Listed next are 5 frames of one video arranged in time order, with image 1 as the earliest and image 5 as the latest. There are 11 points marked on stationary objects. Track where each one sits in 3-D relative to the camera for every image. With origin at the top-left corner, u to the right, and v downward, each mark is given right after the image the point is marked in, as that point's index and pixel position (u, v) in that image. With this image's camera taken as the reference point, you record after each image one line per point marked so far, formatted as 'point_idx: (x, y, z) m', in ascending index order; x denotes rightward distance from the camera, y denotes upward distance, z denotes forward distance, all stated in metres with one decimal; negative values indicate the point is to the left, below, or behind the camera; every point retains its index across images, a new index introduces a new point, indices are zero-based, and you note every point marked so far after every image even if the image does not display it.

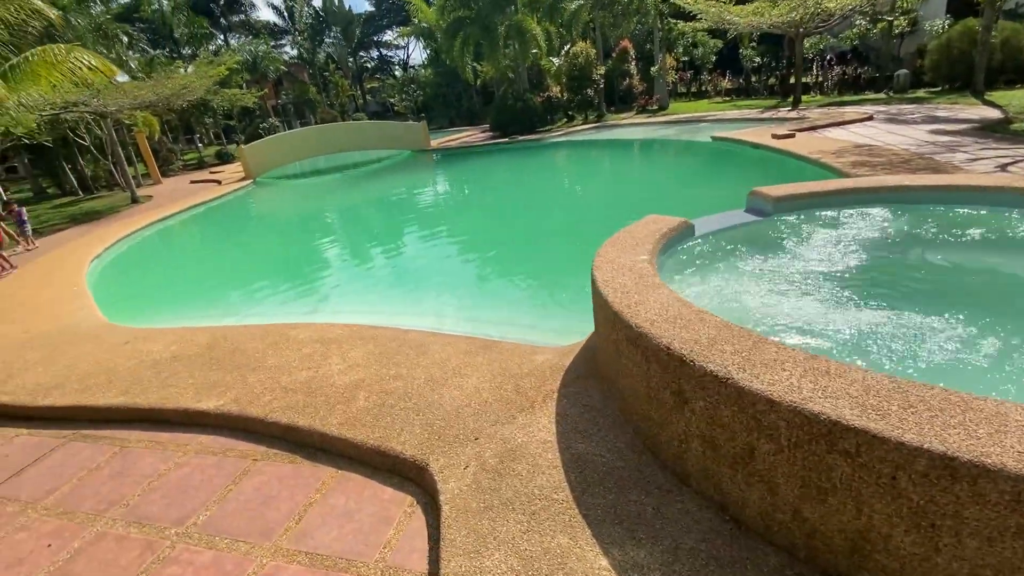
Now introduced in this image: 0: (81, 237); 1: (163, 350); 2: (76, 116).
0: (-10.1, +1.1, +11.8) m
1: (-2.8, -0.5, +4.0) m
2: (-14.0, +5.5, +16.1) m
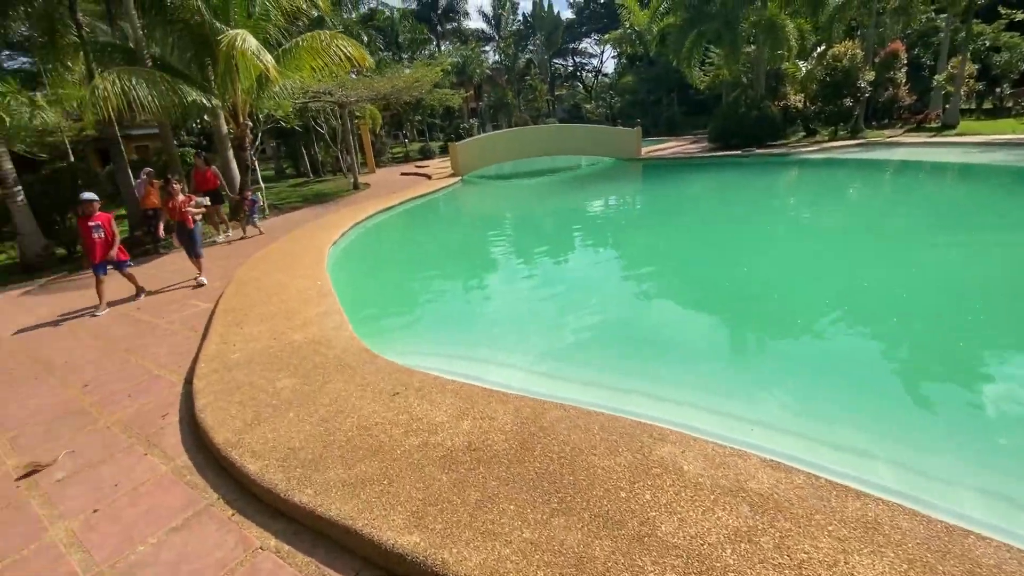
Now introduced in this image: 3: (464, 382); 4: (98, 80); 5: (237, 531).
0: (-4.7, +1.6, +12.2) m
1: (-0.3, -0.8, +2.6) m
2: (-6.6, +6.3, +17.4) m
3: (-0.3, -0.6, +3.4) m
4: (-7.2, +3.6, +8.8) m
5: (-1.3, -1.1, +2.3) m
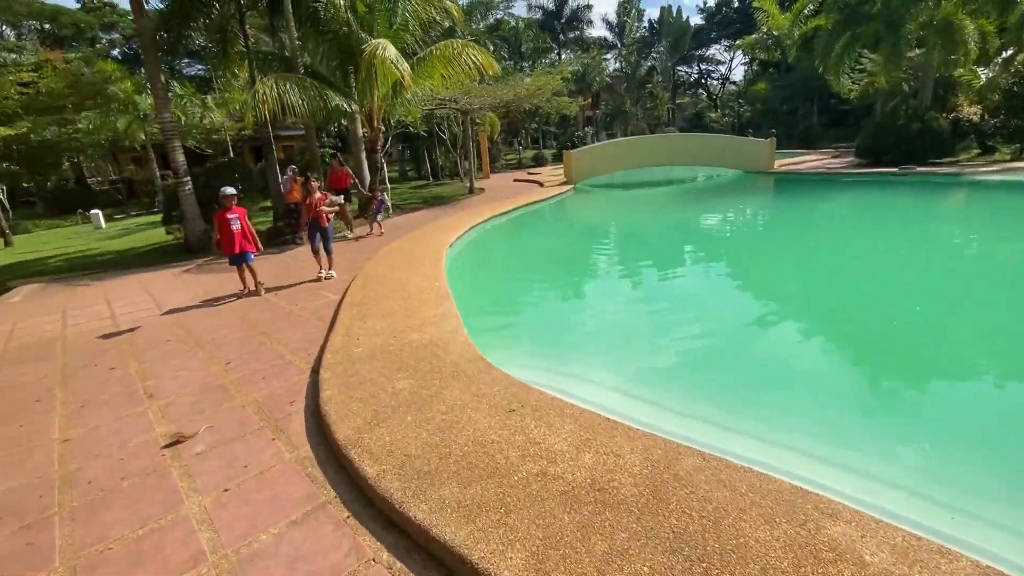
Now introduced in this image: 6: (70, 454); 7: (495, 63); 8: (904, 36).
0: (-1.9, +1.7, +12.7) m
1: (+0.3, -0.9, +2.4) m
2: (-2.4, +6.4, +18.2) m
3: (+0.5, -0.7, +3.2) m
4: (-4.9, +3.9, +9.8) m
5: (-0.7, -1.1, +2.3) m
6: (-2.9, -1.1, +3.3) m
7: (-0.4, +5.7, +12.8) m
8: (+12.6, +8.1, +16.1) m
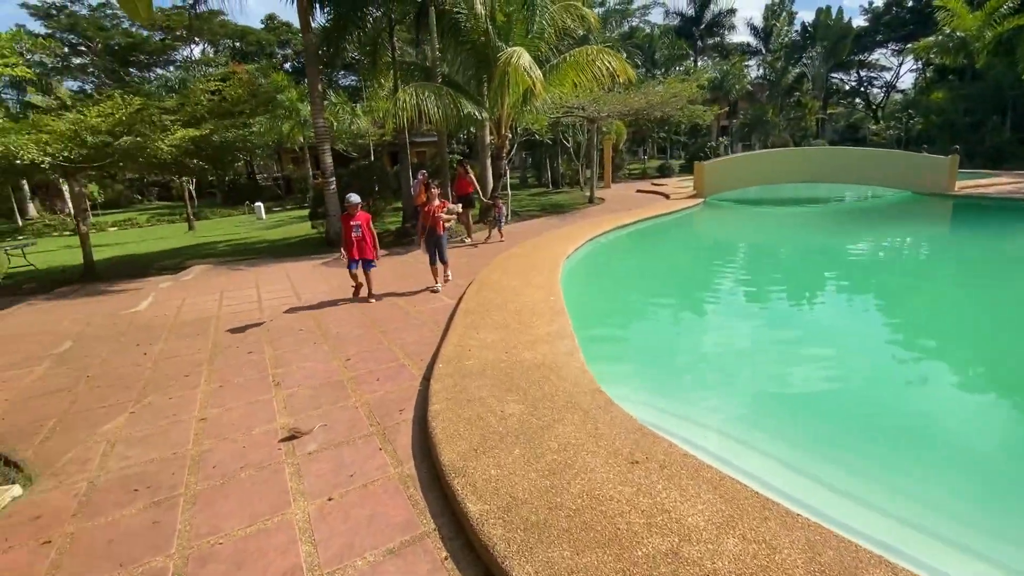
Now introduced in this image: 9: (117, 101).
0: (+1.0, +1.4, +12.5) m
1: (+0.8, -1.0, +2.0) m
2: (+2.2, +6.0, +18.0) m
3: (+1.1, -0.9, +2.7) m
4: (-2.3, +4.0, +10.4) m
5: (-0.3, -1.2, +2.0) m
6: (-2.2, -1.0, +3.5) m
7: (+2.9, +5.3, +12.2) m
8: (+16.5, +6.6, +12.8) m
9: (-8.0, +3.8, +10.1) m
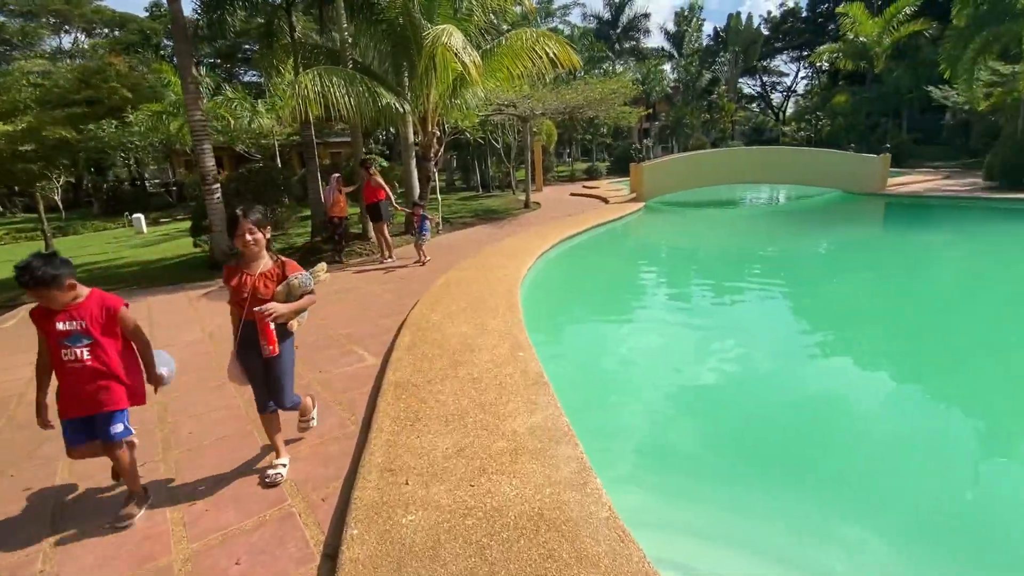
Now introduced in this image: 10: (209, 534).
0: (-0.4, +1.0, +10.8) m
1: (+1.0, -1.4, +0.4) m
2: (-0.2, +5.6, +16.4) m
3: (+1.2, -1.3, +1.1) m
4: (-3.5, +3.4, +8.3) m
5: (-0.1, -1.6, +0.3) m
6: (-2.2, -1.5, +1.5) m
7: (+1.4, +5.0, +10.9) m
8: (+14.6, +6.7, +13.3) m
9: (-9.1, +3.0, +7.2) m
10: (-1.5, -1.2, +2.5) m
